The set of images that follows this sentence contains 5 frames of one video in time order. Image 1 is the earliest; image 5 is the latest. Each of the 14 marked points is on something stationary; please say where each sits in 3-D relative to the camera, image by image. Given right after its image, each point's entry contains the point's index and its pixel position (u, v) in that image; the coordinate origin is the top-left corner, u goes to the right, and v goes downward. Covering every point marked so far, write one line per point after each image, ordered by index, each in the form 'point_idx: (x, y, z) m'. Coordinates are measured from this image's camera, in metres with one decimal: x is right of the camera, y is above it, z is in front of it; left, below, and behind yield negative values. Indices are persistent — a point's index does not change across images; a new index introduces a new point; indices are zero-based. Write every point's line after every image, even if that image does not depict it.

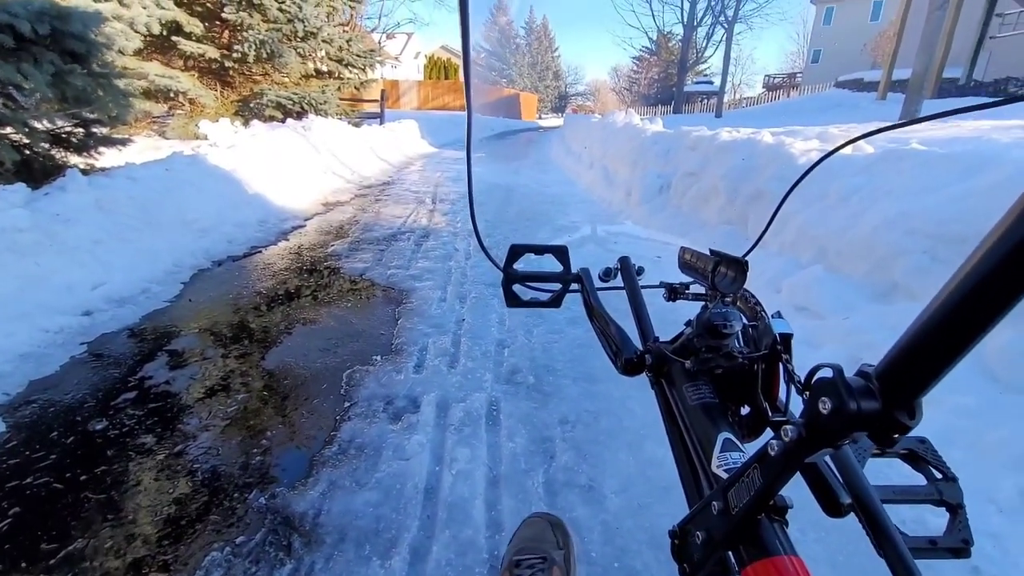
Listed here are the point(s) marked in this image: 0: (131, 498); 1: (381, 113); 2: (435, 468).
0: (-1.5, -0.8, +2.0) m
1: (-4.8, +6.4, +18.2) m
2: (-0.3, -0.8, +2.1) m
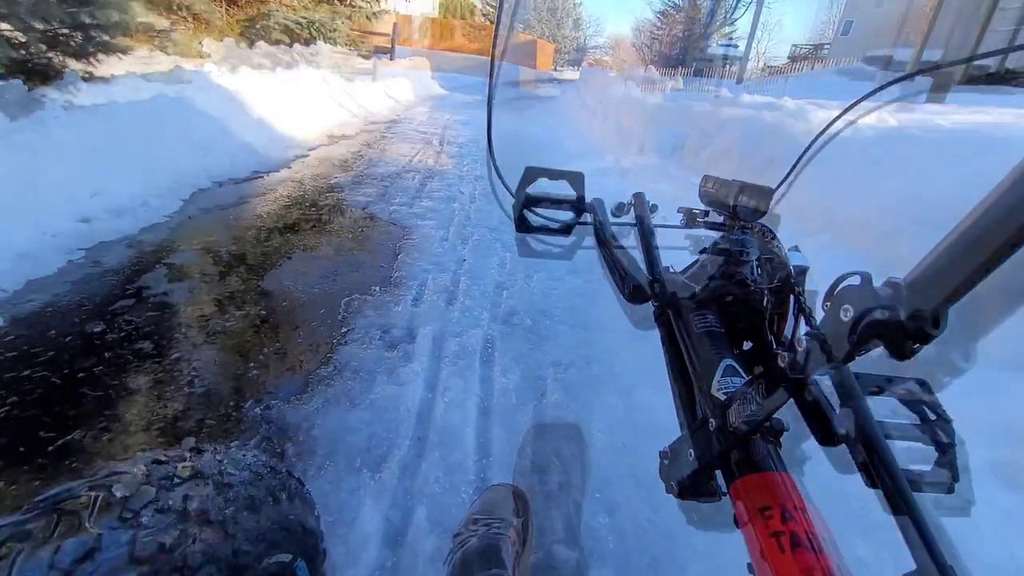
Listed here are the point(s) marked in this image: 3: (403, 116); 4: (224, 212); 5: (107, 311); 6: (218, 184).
0: (-1.6, -0.4, +2.0) m
1: (-4.2, +8.5, +17.5) m
2: (-0.4, -0.5, +2.1) m
3: (-2.1, +3.4, +9.8) m
4: (-2.3, +0.6, +4.0) m
5: (-2.1, -0.1, +2.5) m
6: (-2.7, +0.9, +4.5) m
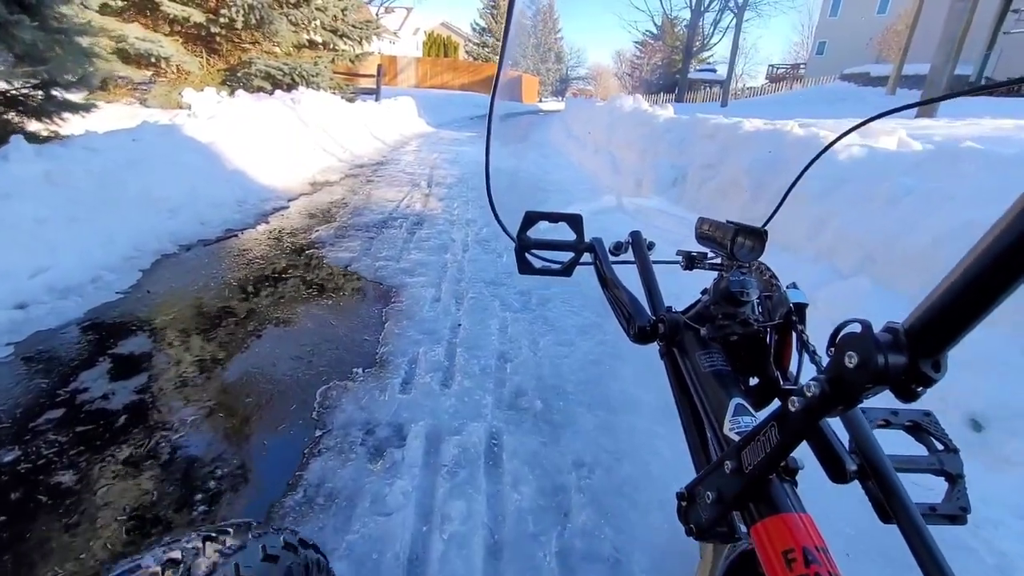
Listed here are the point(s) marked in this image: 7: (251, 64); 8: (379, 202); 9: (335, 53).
0: (-1.5, -0.9, +1.5) m
1: (-4.8, +7.0, +17.5) m
2: (-0.3, -0.8, +1.7) m
3: (-2.3, +2.5, +9.5) m
4: (-2.3, +0.1, +3.6) m
5: (-2.0, -0.6, +2.1) m
6: (-2.7, +0.3, +4.1) m
7: (-6.5, +5.5, +12.2) m
8: (-1.7, +1.1, +6.3) m
9: (-5.1, +6.8, +14.3) m
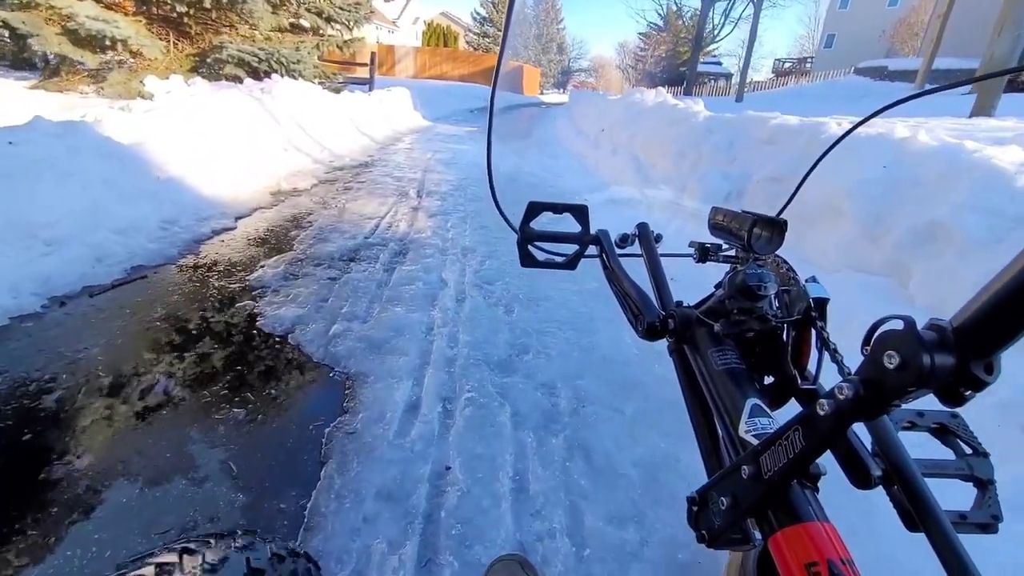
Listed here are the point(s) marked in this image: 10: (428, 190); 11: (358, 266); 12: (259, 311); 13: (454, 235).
0: (-1.4, -1.3, +0.3) m
1: (-4.7, +6.8, +16.1) m
2: (-0.2, -1.3, +0.5) m
3: (-2.3, +2.2, +8.2) m
4: (-2.3, -0.4, +2.3) m
5: (-1.9, -1.0, +0.8) m
6: (-2.6, -0.1, +2.8) m
7: (-6.3, +5.3, +10.9) m
8: (-1.6, +0.7, +5.0) m
9: (-5.0, +6.5, +12.9) m
10: (-1.1, +1.2, +6.3) m
11: (-1.2, +0.2, +3.8) m
12: (-1.5, -0.1, +3.0) m
13: (-0.5, +0.5, +4.6) m
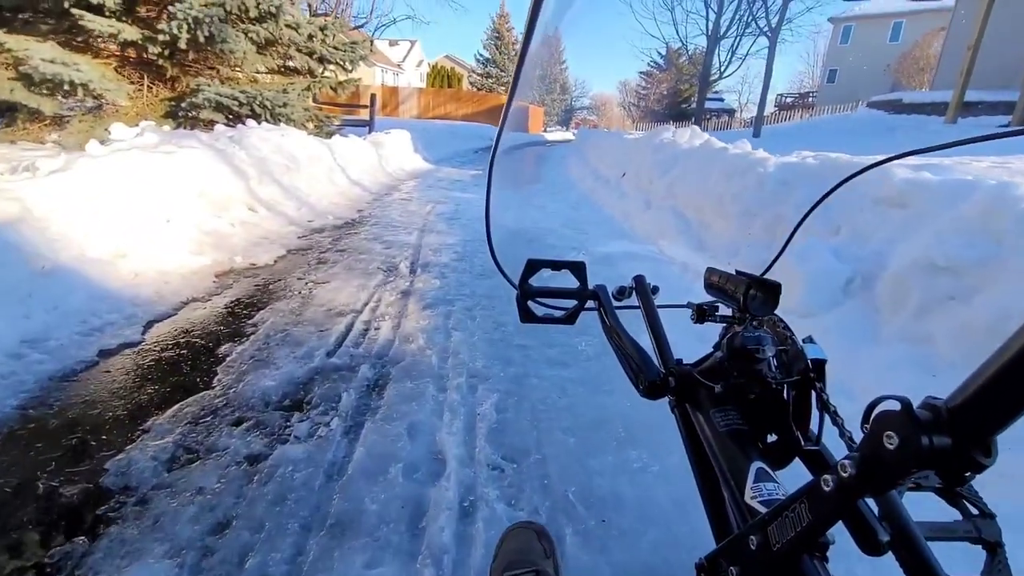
0: (-1.3, -1.9, -1.2) m
1: (-4.4, +5.1, +15.2) m
2: (-0.1, -1.9, -1.1) m
3: (-2.1, +1.0, +7.0) m
4: (-2.1, -1.1, +0.9) m
5: (-1.8, -1.7, -0.7) m
6: (-2.5, -0.9, +1.4) m
7: (-6.2, +3.9, +9.8) m
8: (-1.4, -0.2, +3.7) m
9: (-4.8, +5.0, +12.0) m
10: (-0.9, +0.2, +5.0) m
11: (-1.0, -0.7, +2.3) m
12: (-1.4, -0.9, +1.6) m
13: (-0.4, -0.4, +3.2) m
